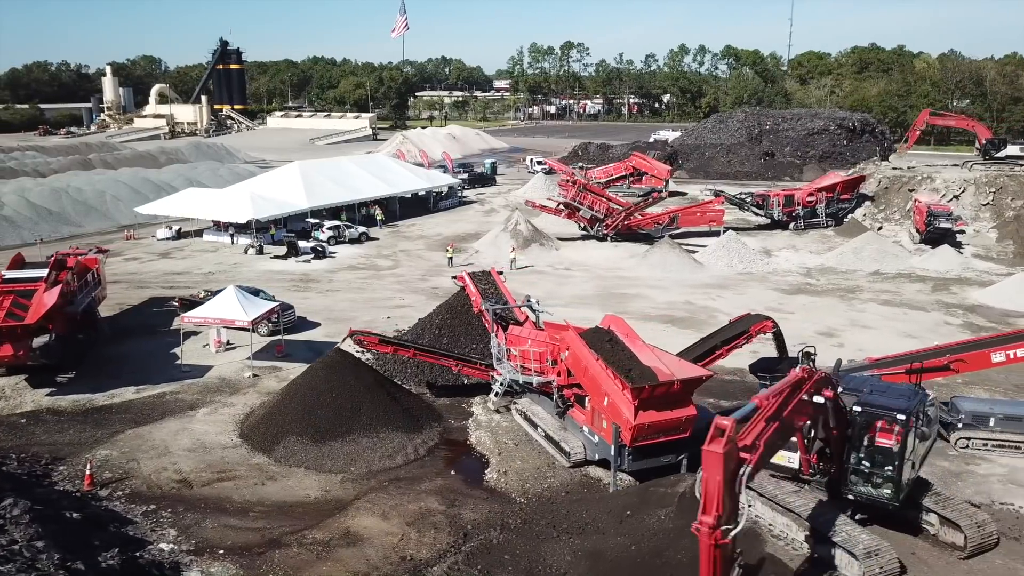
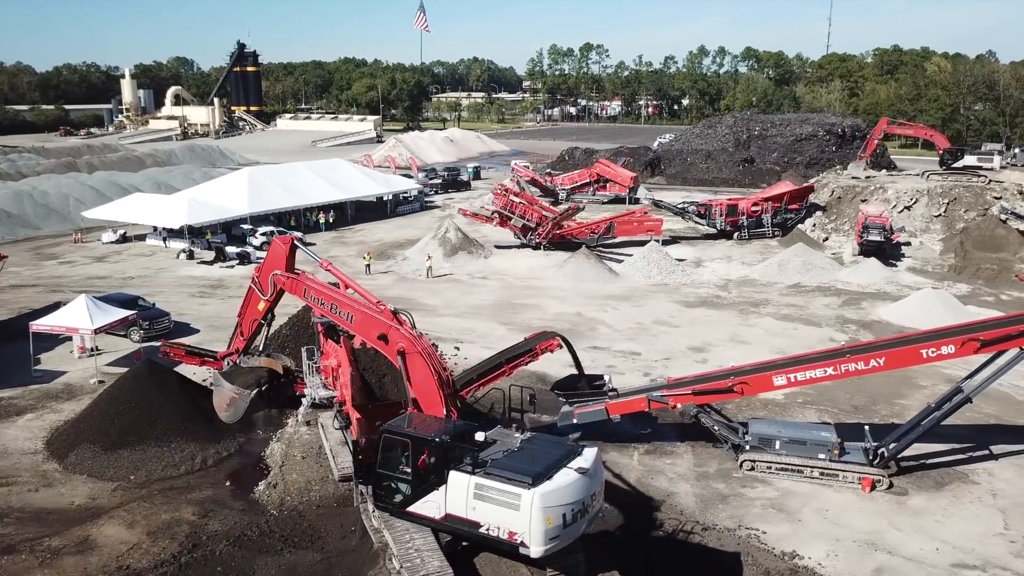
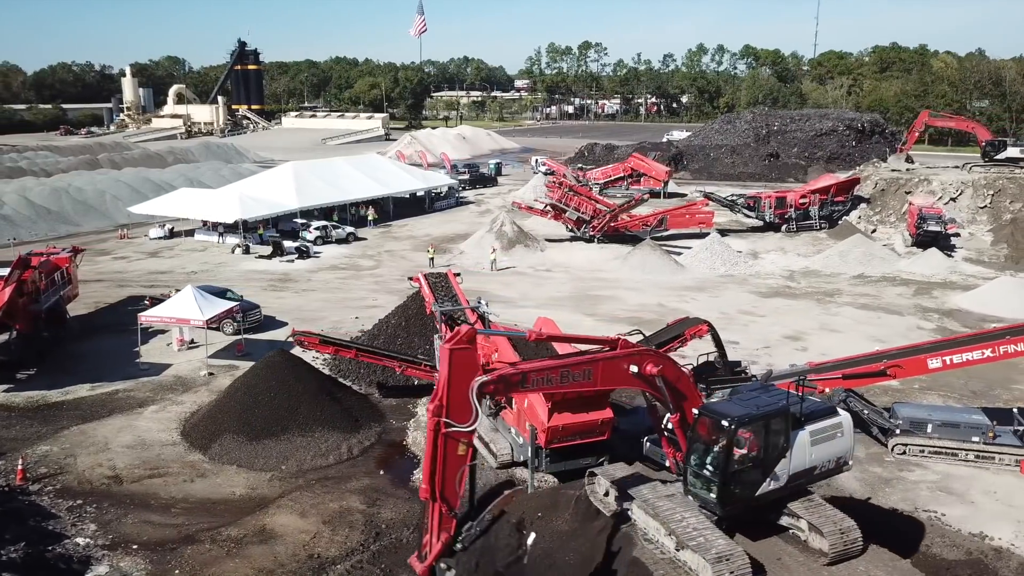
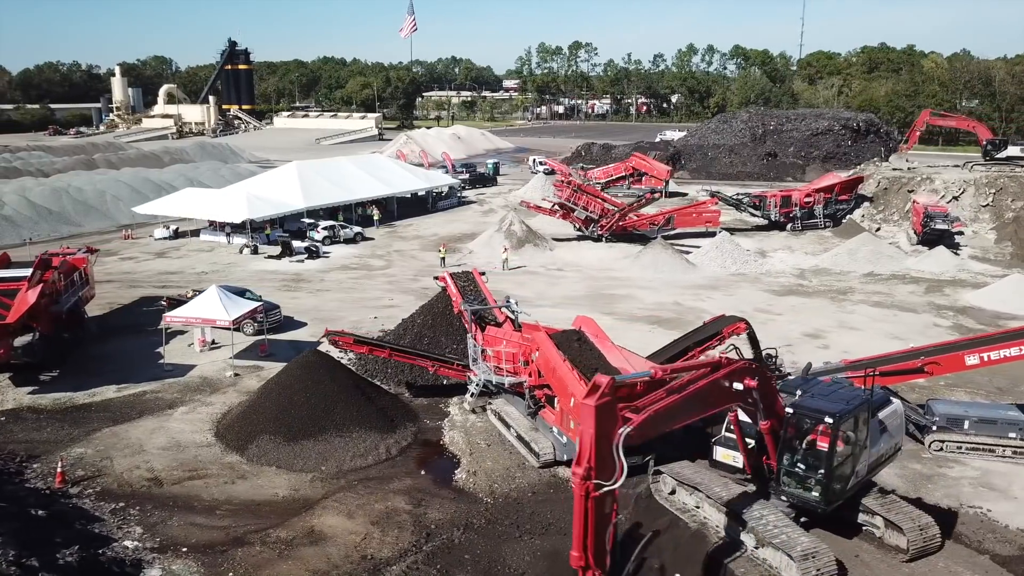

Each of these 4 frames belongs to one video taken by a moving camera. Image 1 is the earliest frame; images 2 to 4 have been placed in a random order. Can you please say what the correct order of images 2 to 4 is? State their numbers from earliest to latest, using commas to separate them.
4, 3, 2
